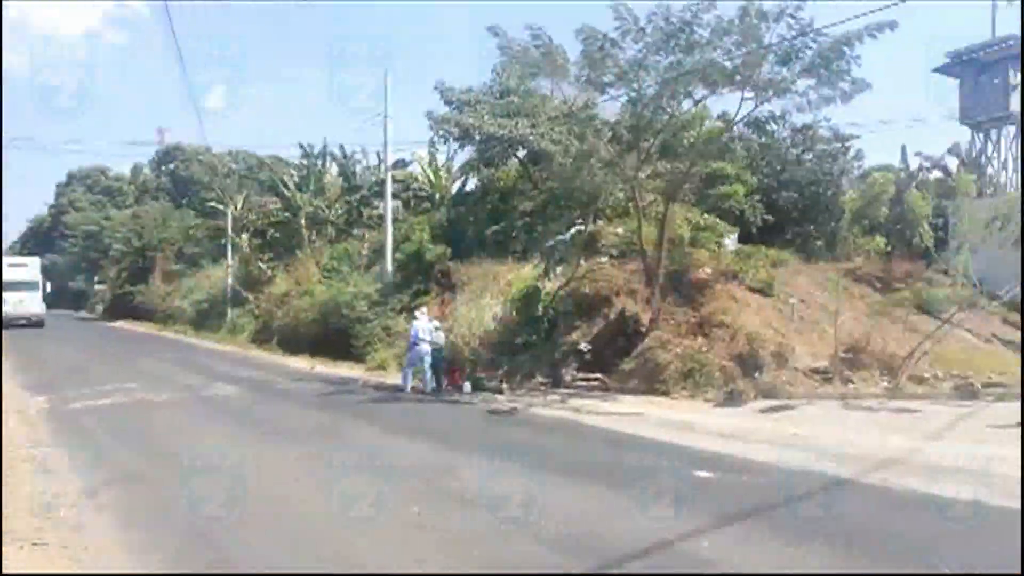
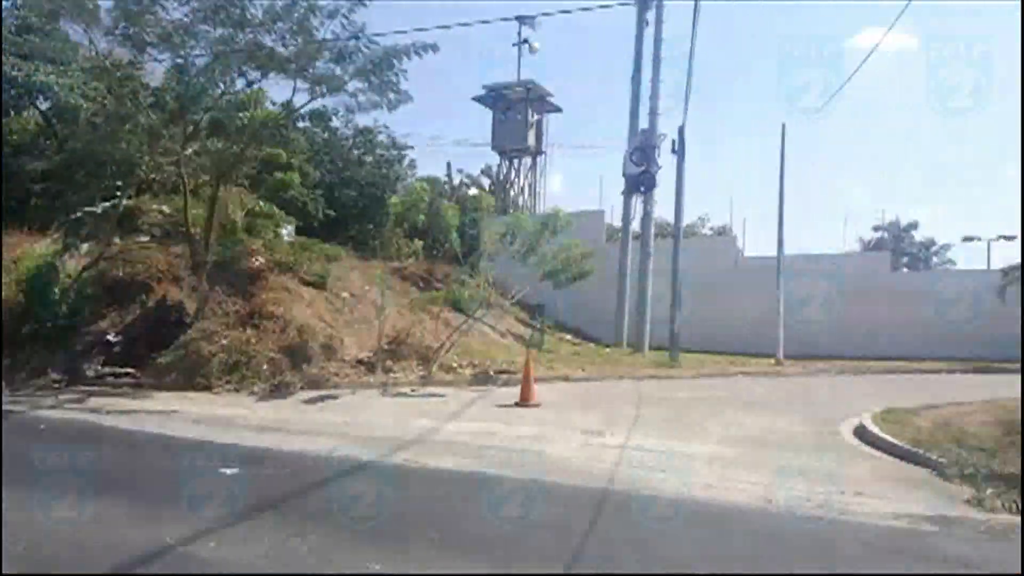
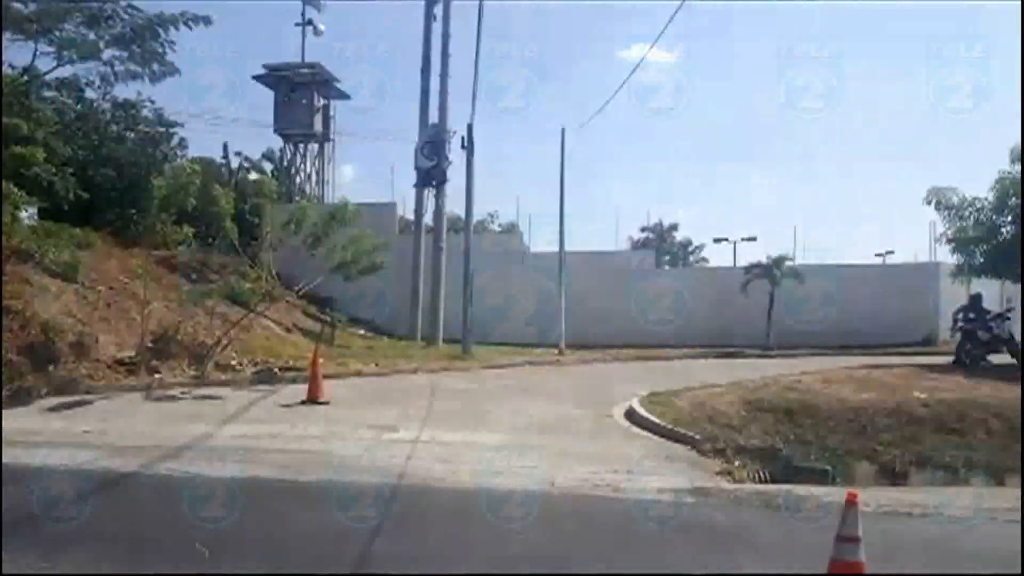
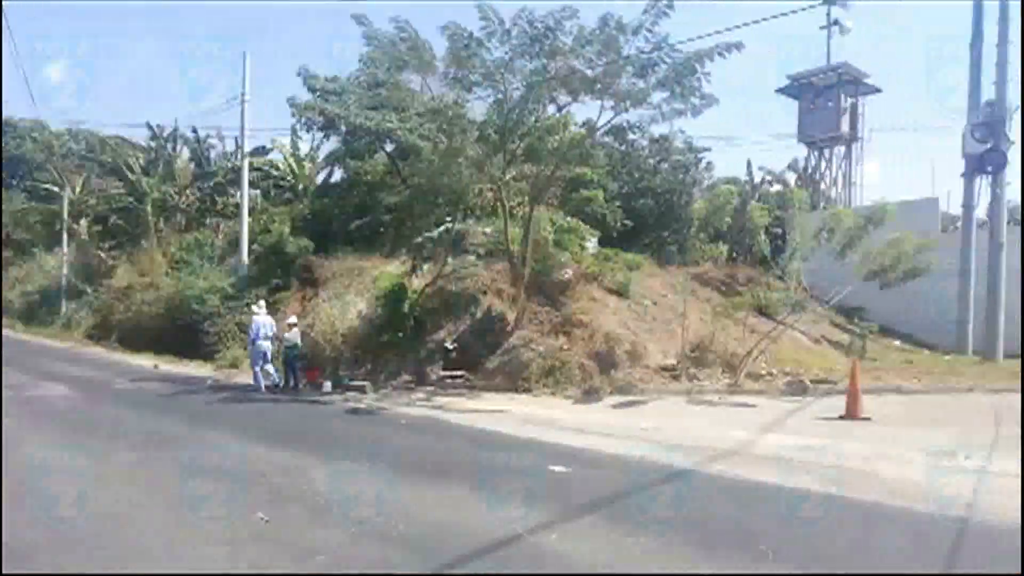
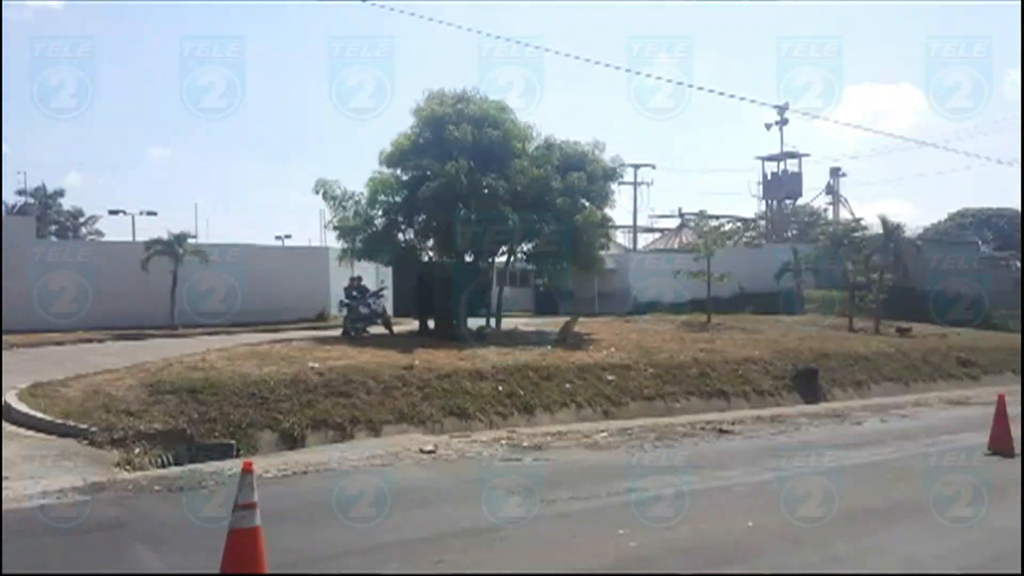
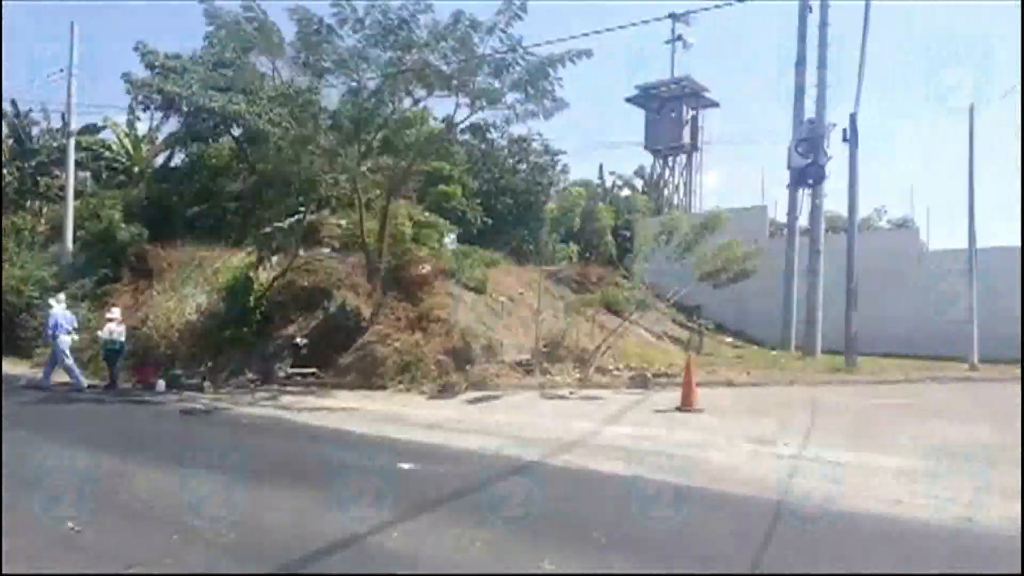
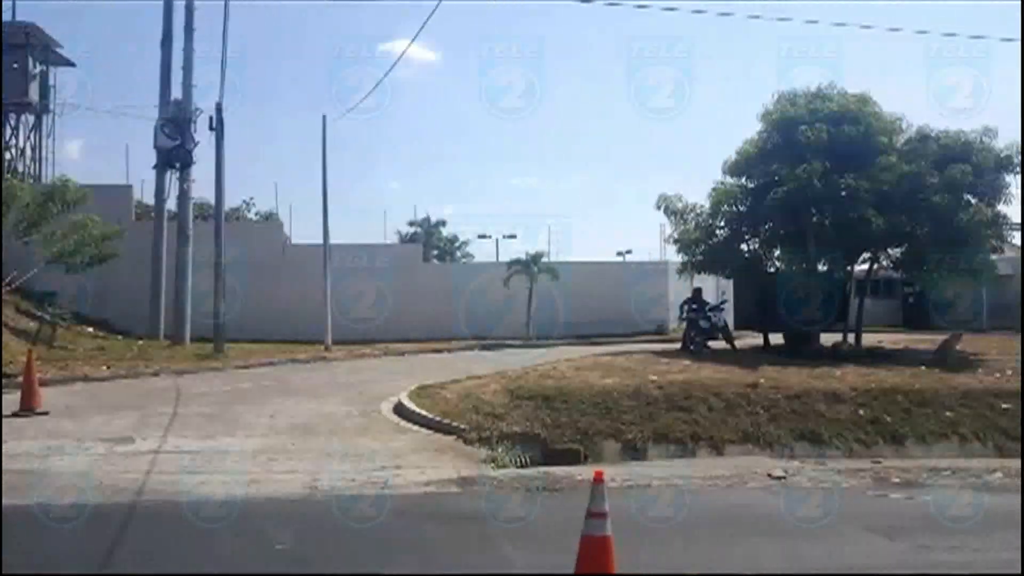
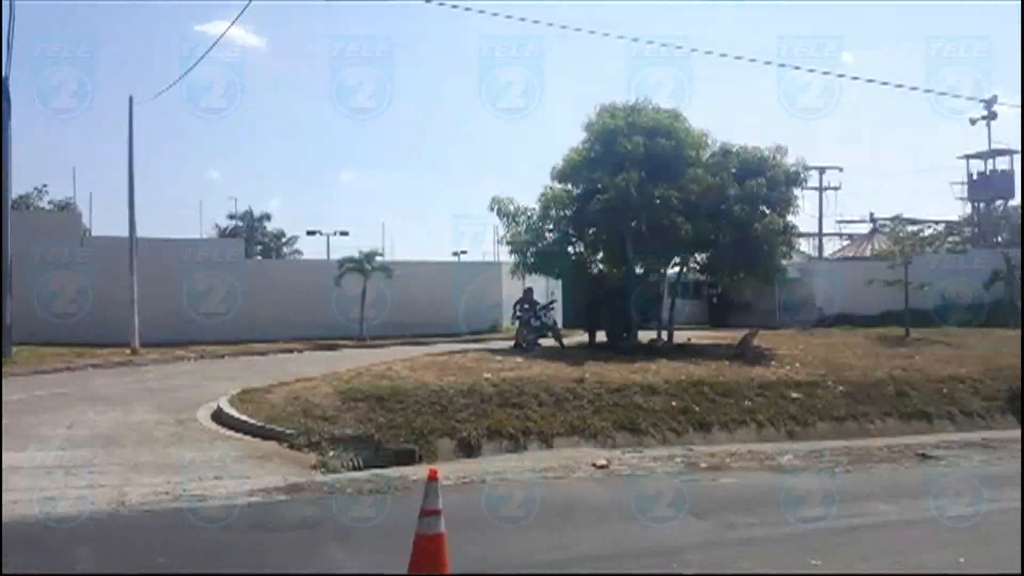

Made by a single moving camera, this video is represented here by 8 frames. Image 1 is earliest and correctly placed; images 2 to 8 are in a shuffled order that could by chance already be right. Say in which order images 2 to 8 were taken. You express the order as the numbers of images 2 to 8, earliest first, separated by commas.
4, 6, 2, 3, 7, 8, 5
